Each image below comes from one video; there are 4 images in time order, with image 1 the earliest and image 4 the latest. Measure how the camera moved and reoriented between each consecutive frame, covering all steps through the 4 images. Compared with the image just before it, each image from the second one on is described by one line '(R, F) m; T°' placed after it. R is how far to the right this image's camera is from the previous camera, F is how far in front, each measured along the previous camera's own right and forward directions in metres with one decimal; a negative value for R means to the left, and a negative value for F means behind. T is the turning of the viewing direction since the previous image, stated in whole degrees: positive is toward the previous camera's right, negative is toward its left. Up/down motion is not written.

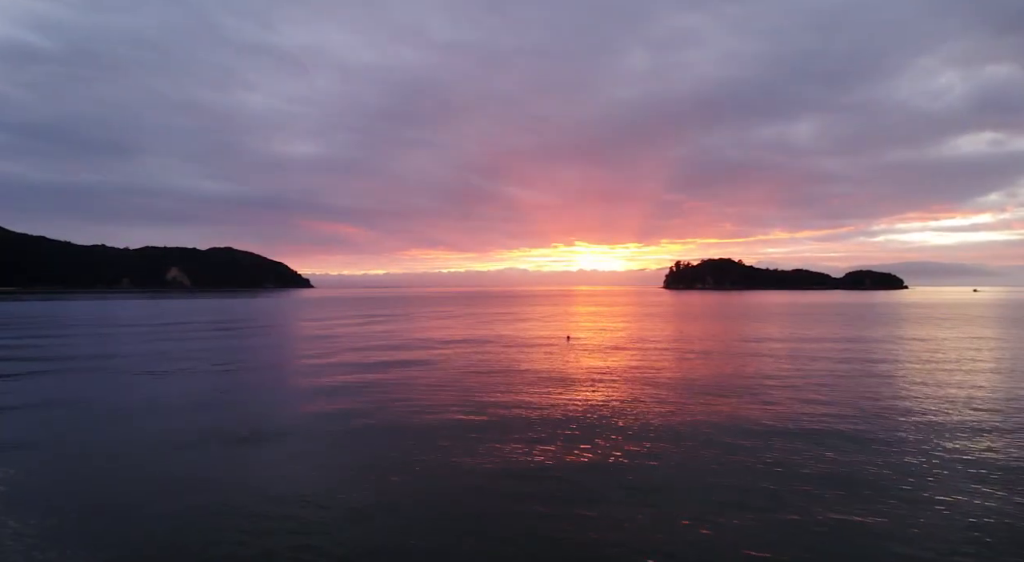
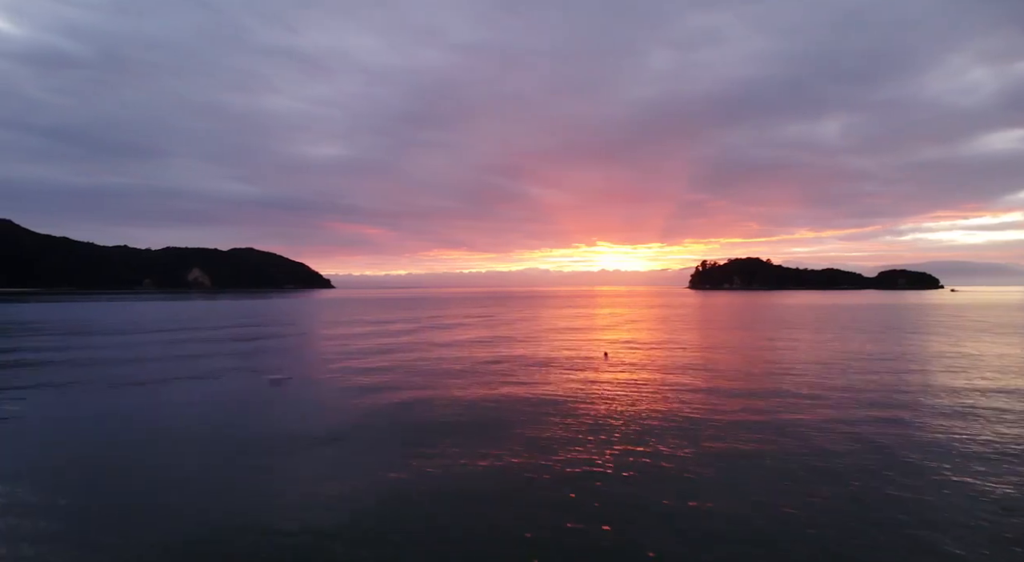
(-0.3, +0.8) m; -2°
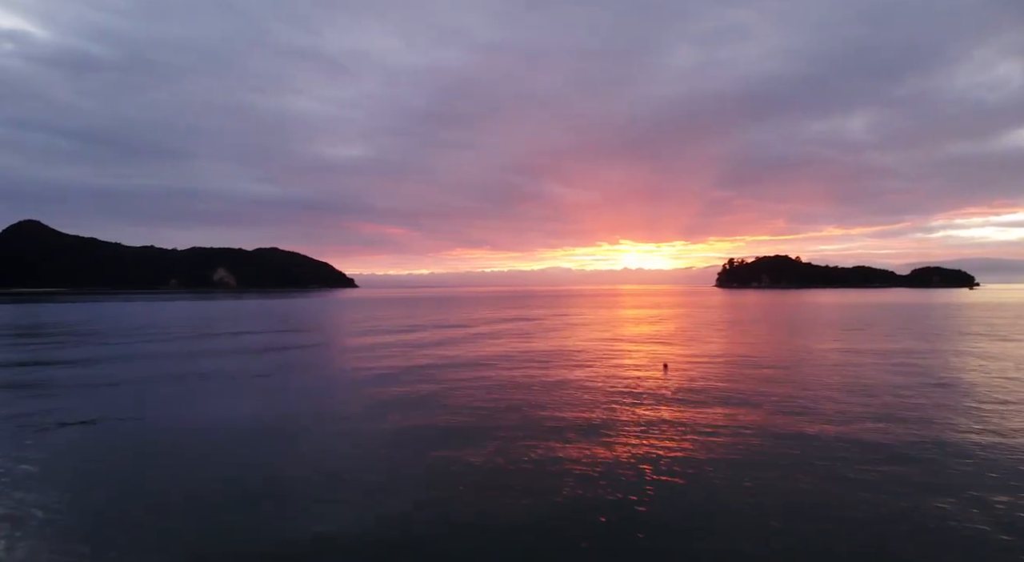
(-0.2, +0.4) m; -2°
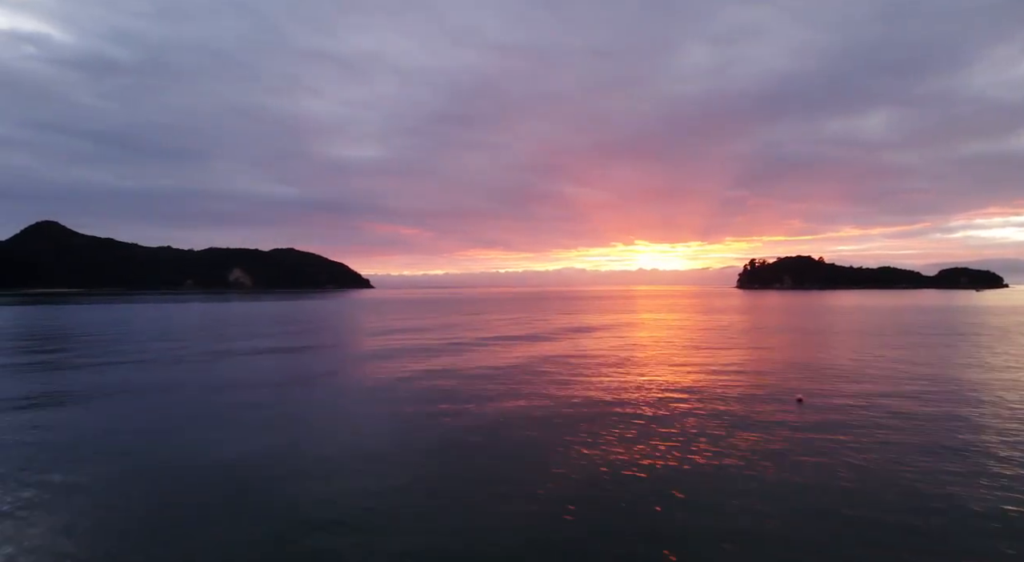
(-0.3, +0.6) m; -1°
